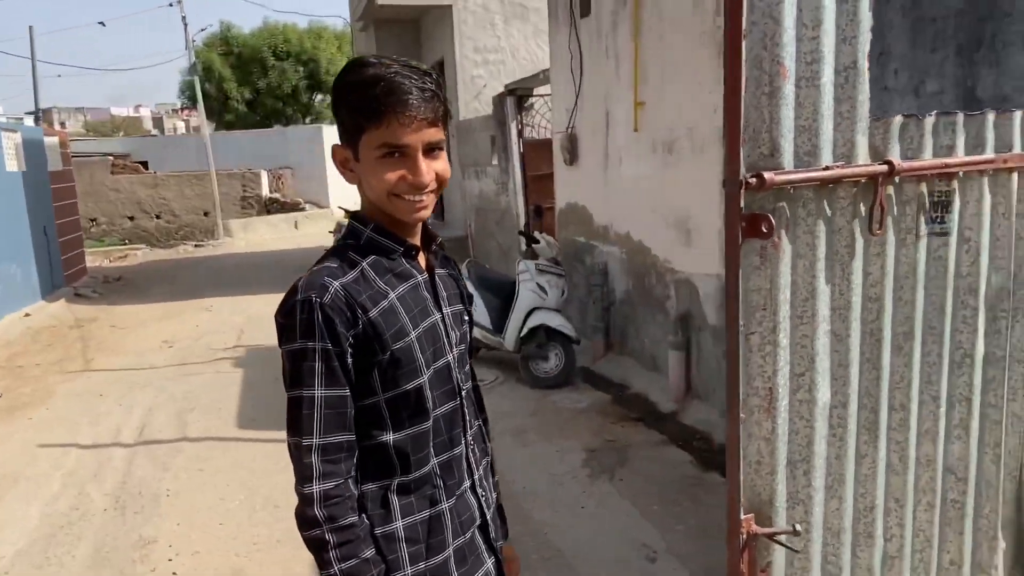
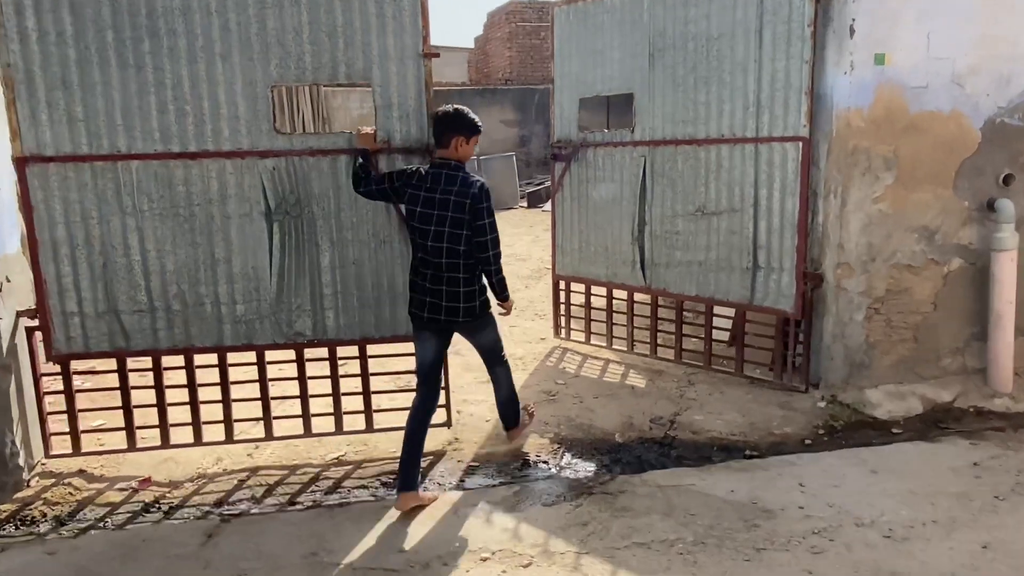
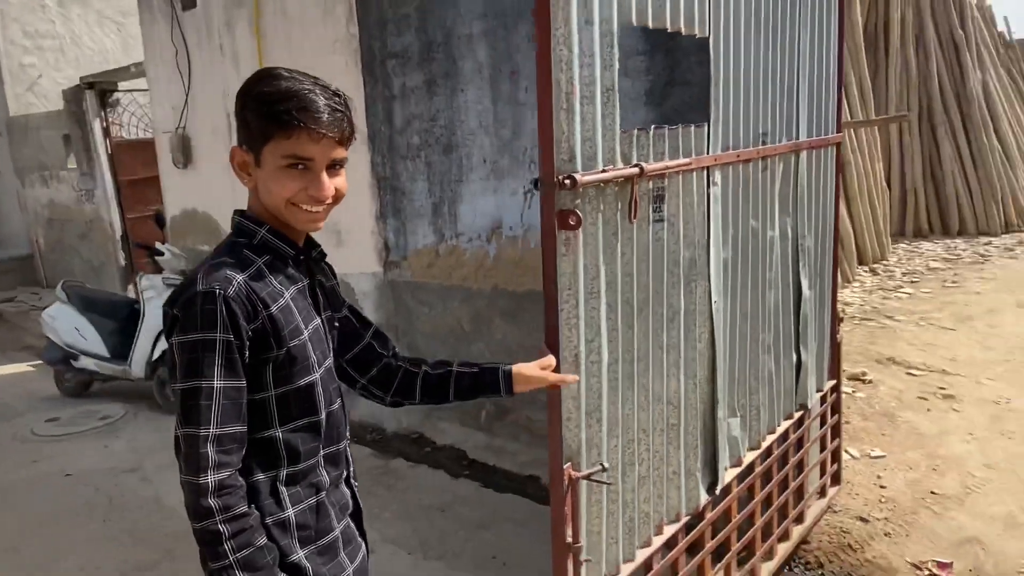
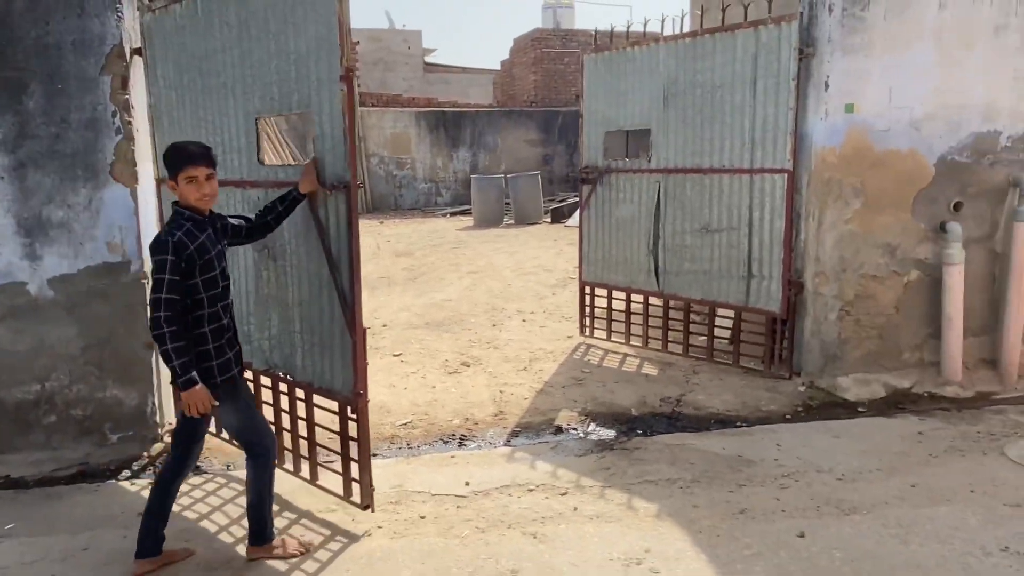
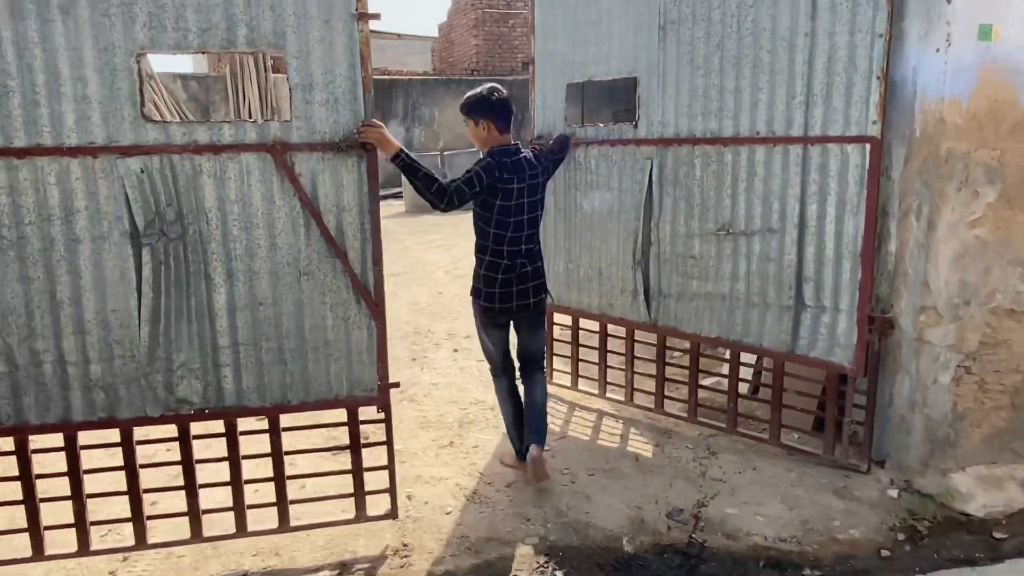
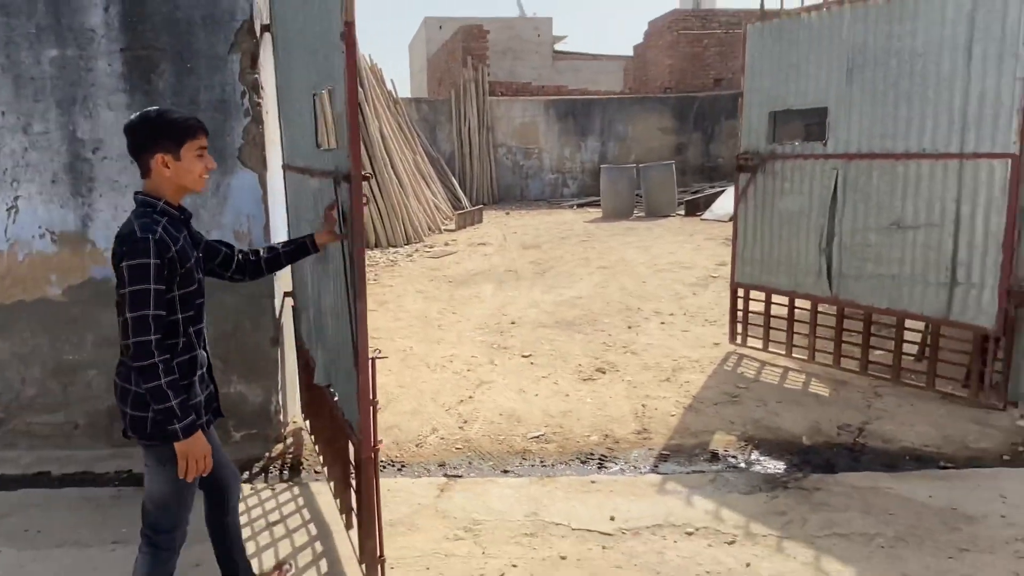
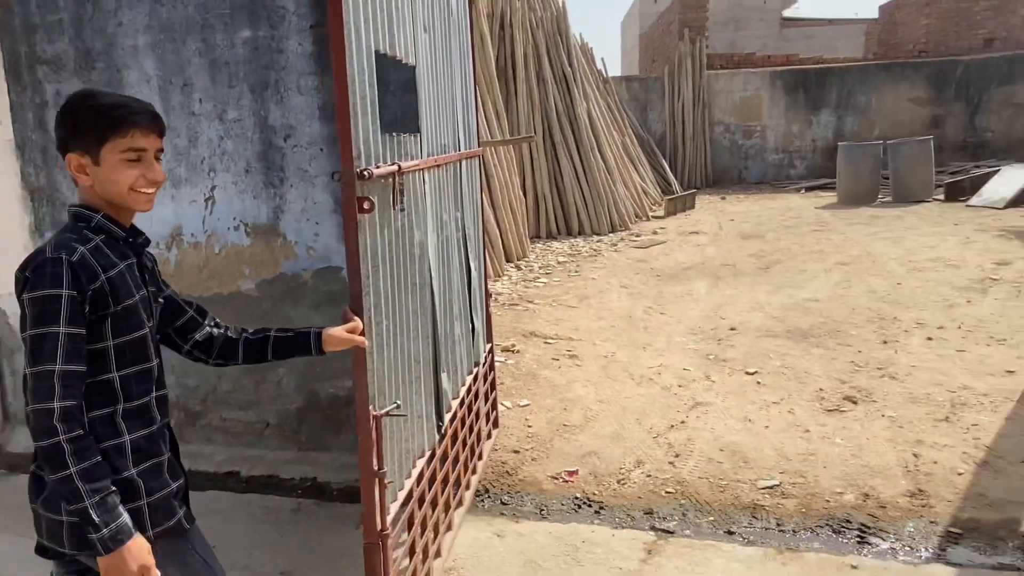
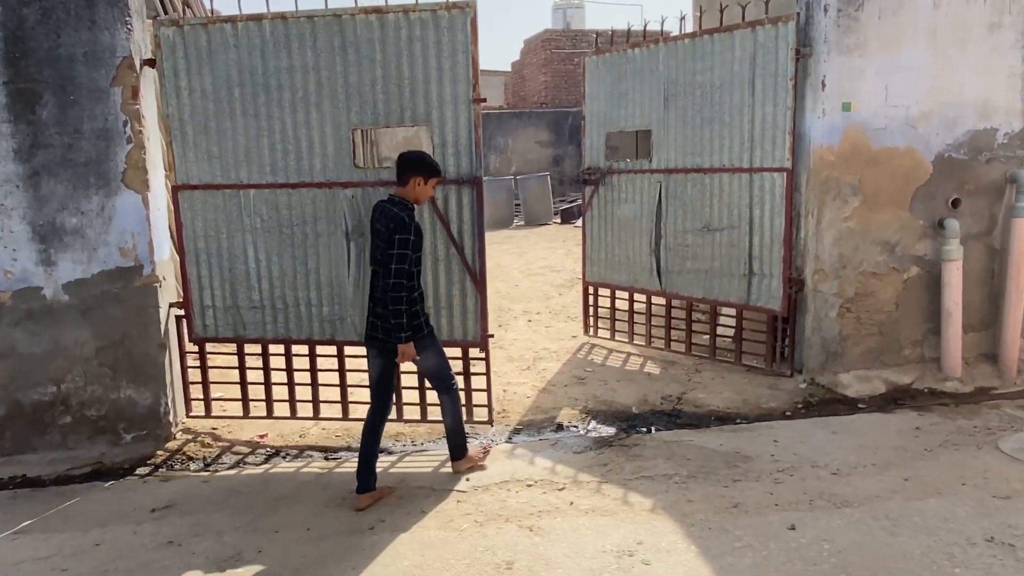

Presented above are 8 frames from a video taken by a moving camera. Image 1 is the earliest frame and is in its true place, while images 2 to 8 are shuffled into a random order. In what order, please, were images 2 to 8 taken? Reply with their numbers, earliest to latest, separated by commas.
3, 7, 6, 4, 8, 2, 5
